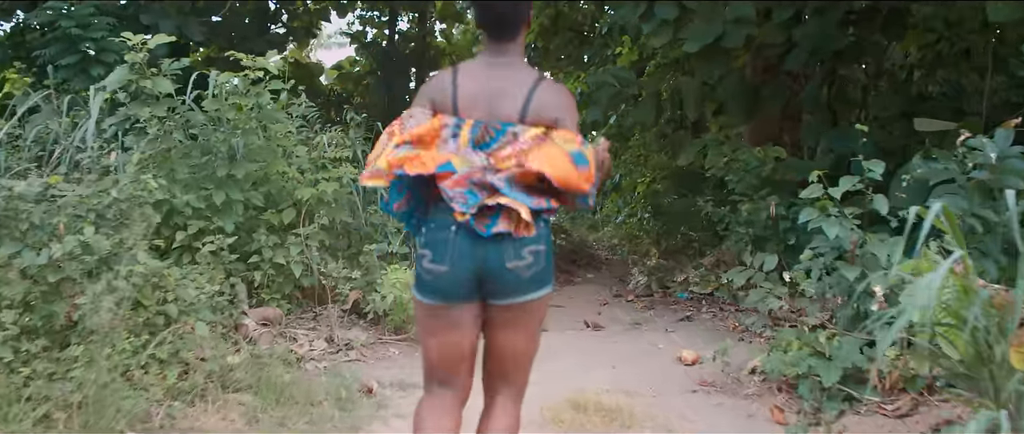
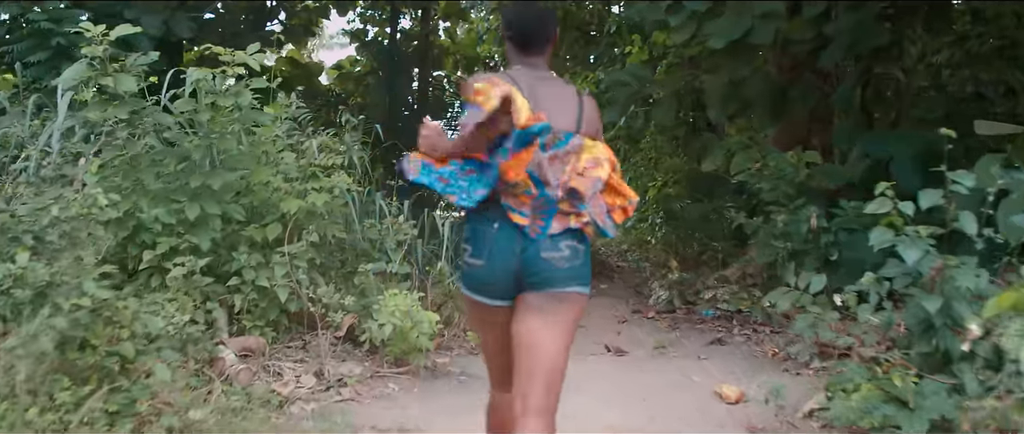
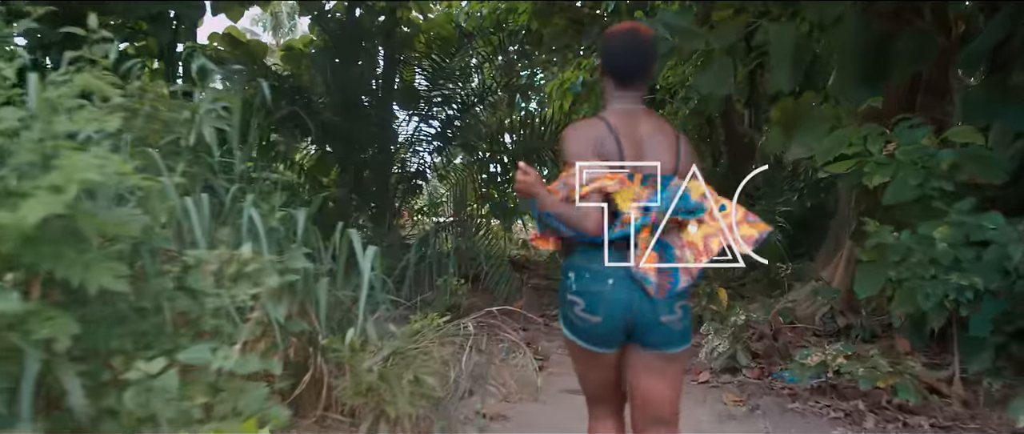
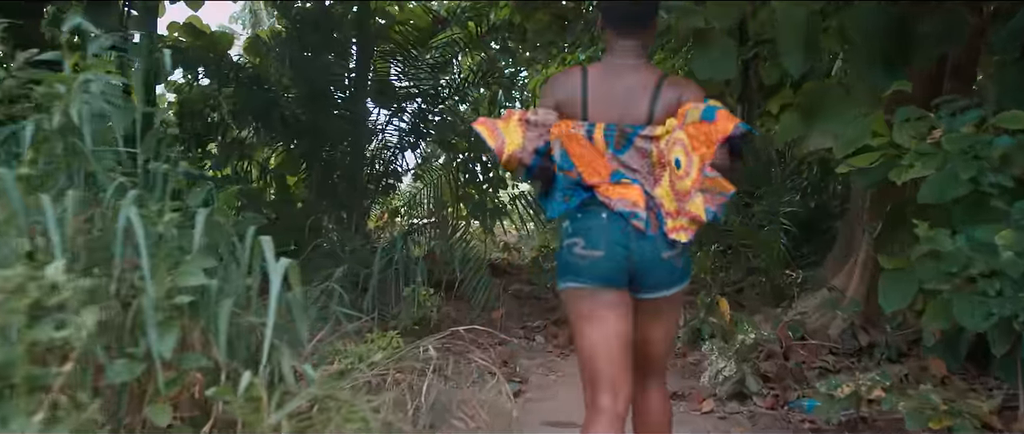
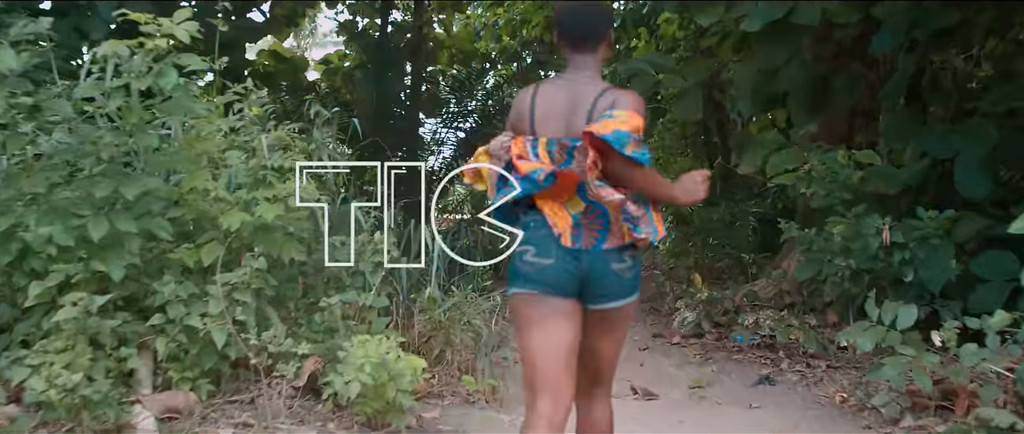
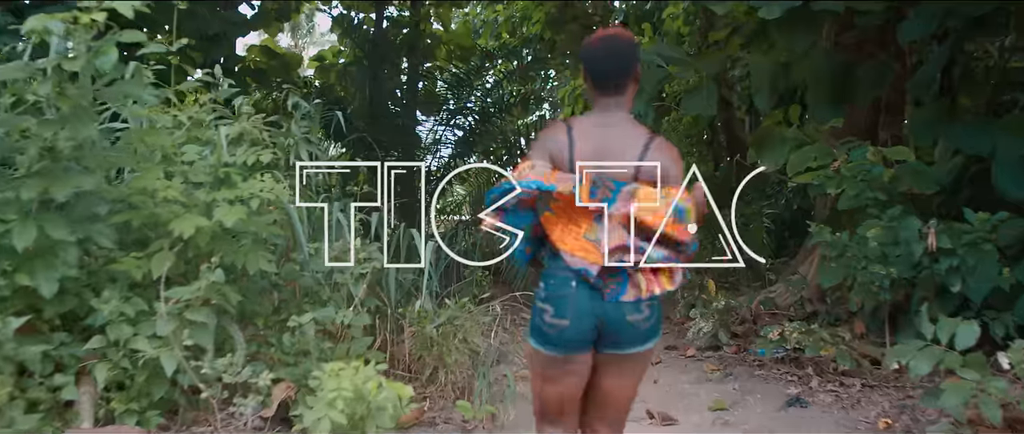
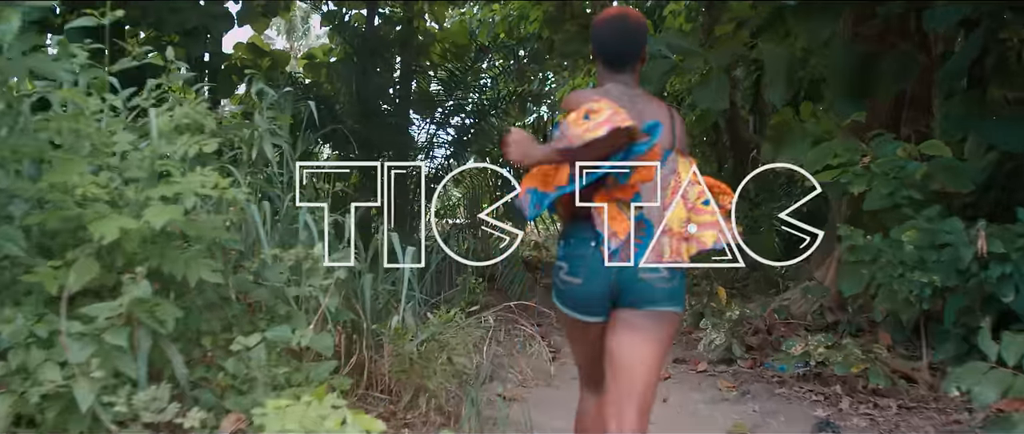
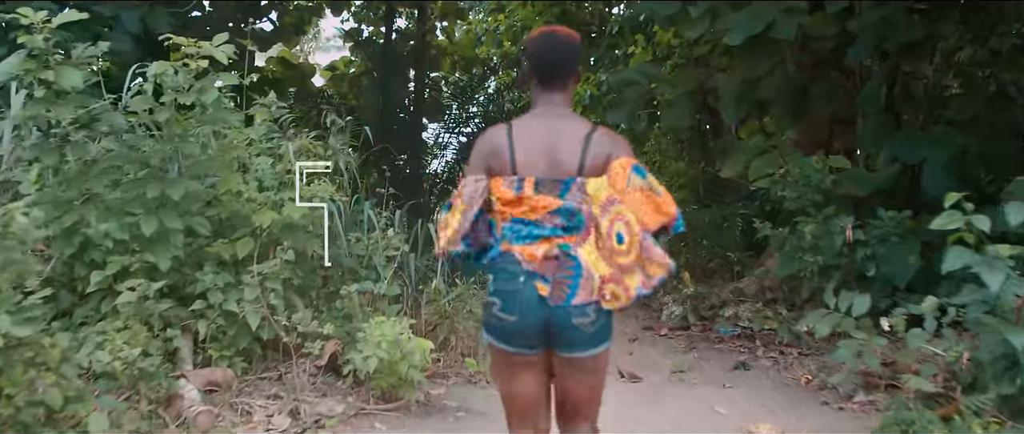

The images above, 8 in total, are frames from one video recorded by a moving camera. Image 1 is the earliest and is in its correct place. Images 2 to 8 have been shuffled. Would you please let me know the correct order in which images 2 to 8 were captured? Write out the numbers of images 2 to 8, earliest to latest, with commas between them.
2, 8, 5, 6, 7, 3, 4
